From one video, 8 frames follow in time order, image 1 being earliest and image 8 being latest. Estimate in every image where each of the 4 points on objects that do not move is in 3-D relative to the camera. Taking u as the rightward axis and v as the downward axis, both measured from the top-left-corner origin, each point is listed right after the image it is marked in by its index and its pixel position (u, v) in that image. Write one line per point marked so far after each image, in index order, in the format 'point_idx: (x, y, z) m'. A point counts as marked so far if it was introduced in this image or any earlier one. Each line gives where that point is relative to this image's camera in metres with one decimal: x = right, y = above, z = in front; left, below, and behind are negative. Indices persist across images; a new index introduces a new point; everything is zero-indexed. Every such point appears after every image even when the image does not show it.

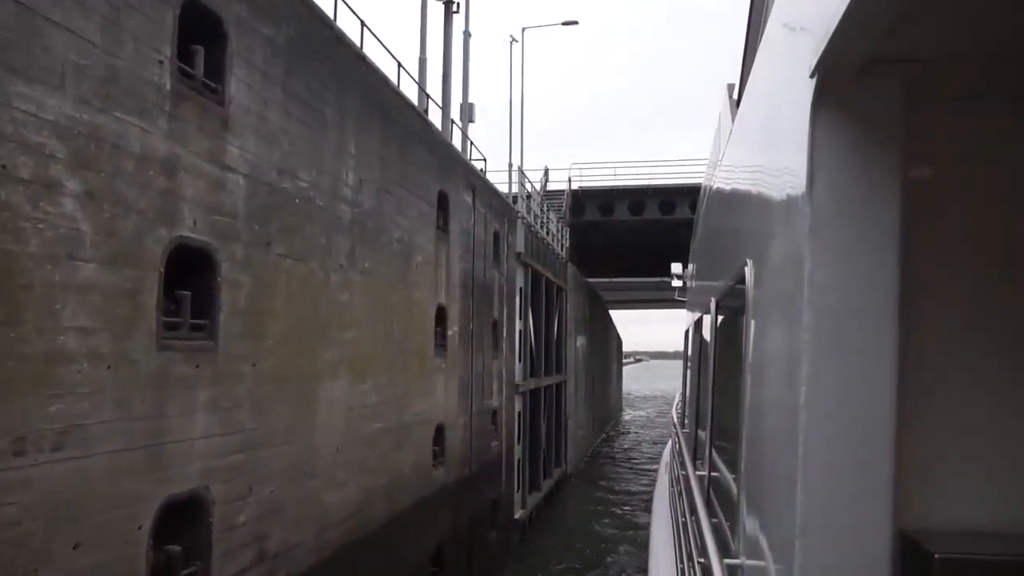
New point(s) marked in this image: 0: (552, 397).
0: (+0.8, -2.2, +18.3) m
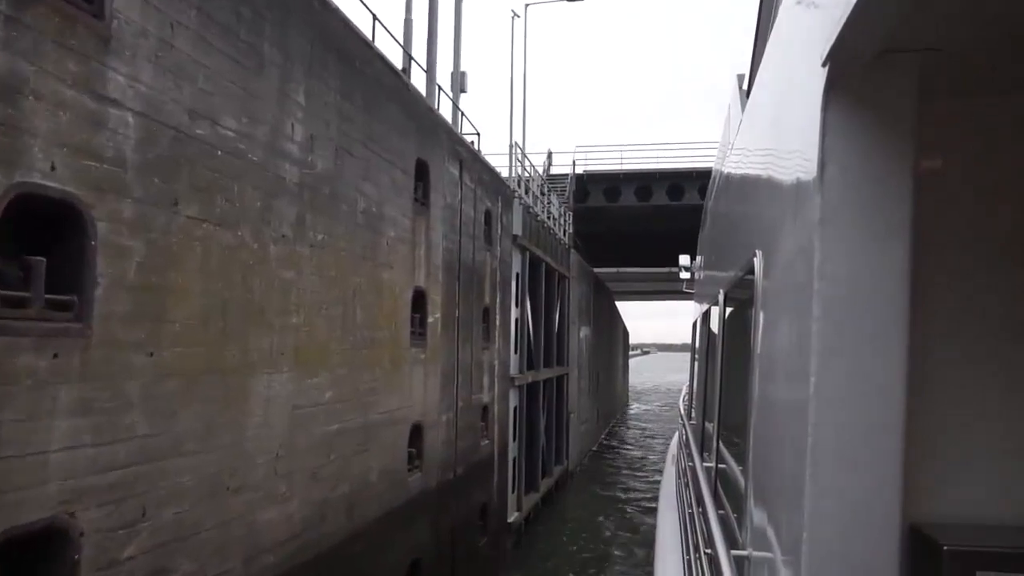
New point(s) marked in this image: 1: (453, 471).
0: (+0.7, -1.9, +17.3) m
1: (-0.6, -1.8, +9.3) m
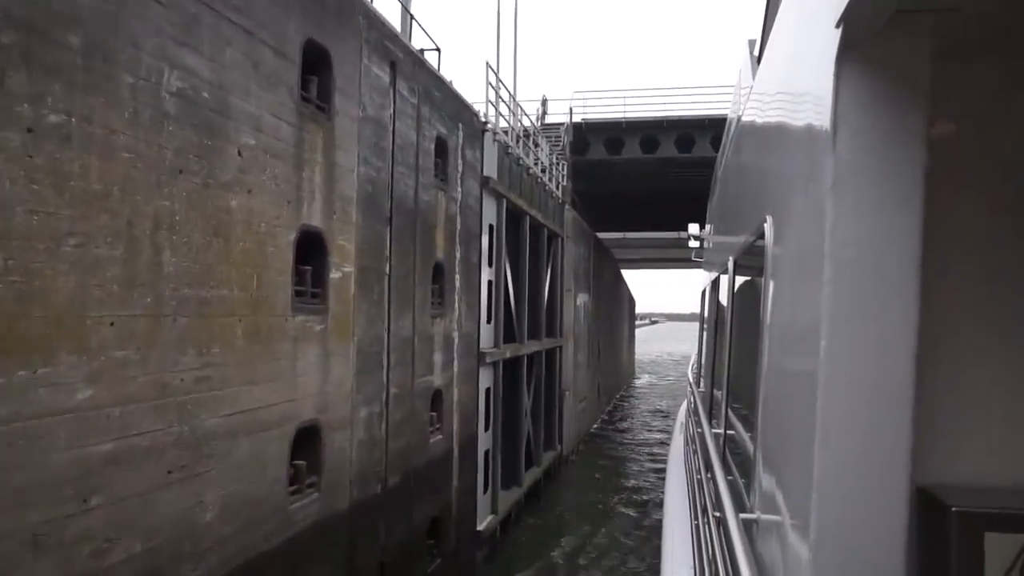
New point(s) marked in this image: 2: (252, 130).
0: (+0.4, -1.3, +14.9) m
1: (-1.0, -1.4, +6.8) m
2: (-1.3, +0.8, +4.7) m
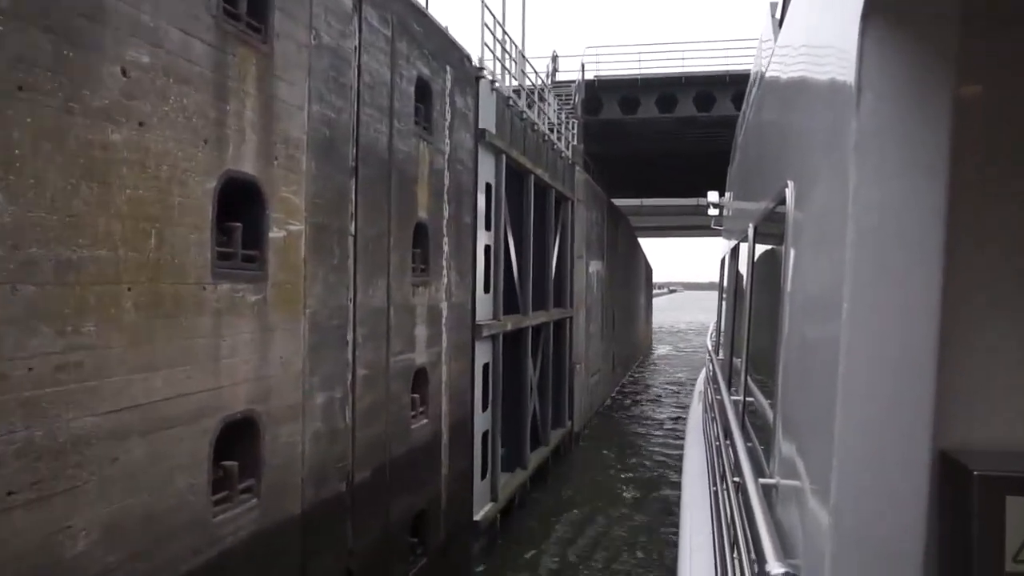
0: (+0.5, -0.8, +13.8) m
1: (-1.0, -1.2, +5.9) m
2: (-1.4, +1.0, +3.7) m
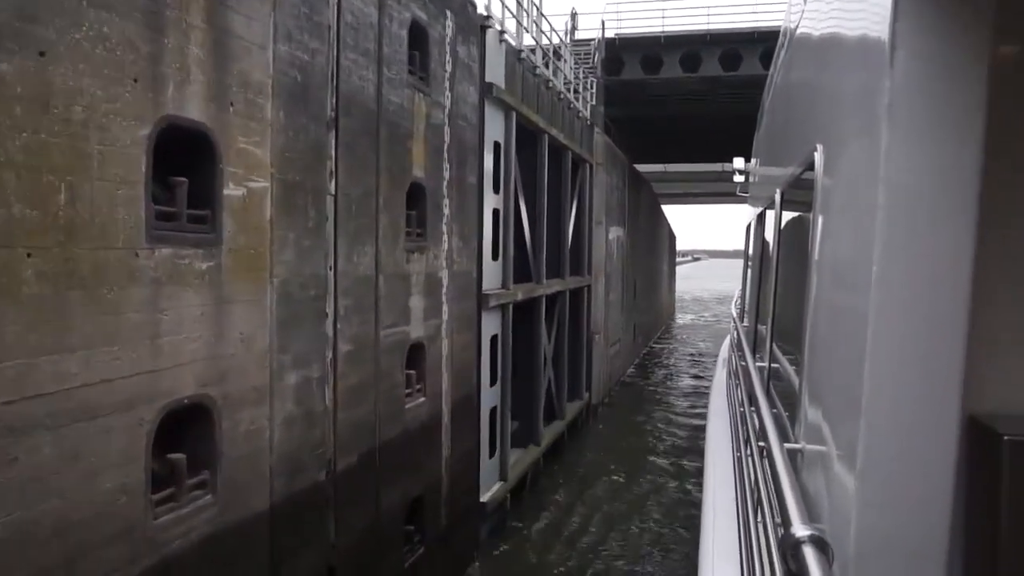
0: (+0.7, -0.3, +13.2) m
1: (-1.0, -1.0, +5.3) m
2: (-1.5, +1.1, +3.0) m
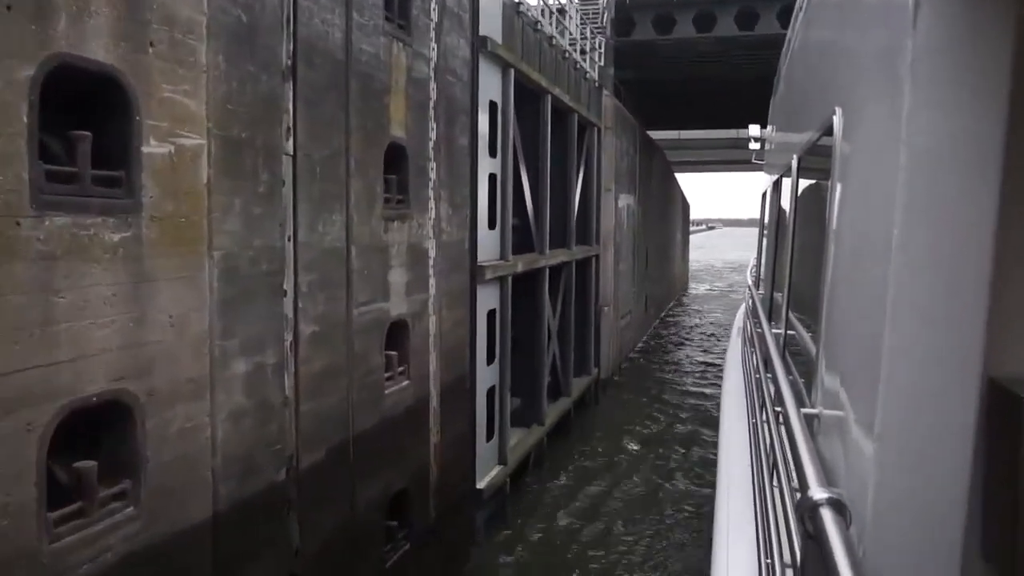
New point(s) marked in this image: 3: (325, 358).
0: (+0.8, +0.1, +12.5) m
1: (-1.1, -0.8, +4.7) m
2: (-1.6, +1.1, +2.4) m
3: (-1.0, -0.4, +5.0) m
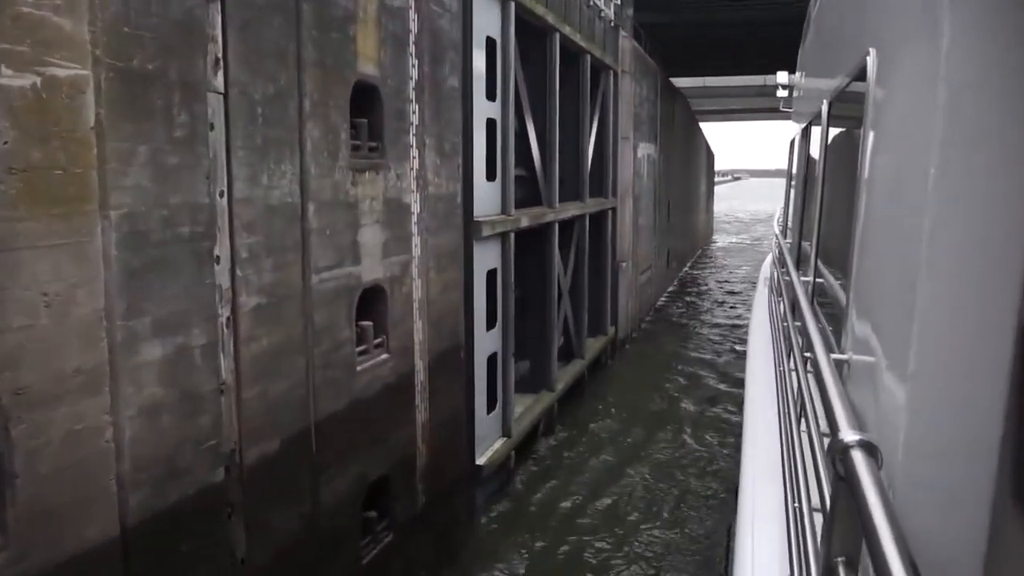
0: (+0.9, +0.7, +11.7) m
1: (-1.2, -0.7, +3.9) m
2: (-1.8, +1.2, +1.6) m
3: (-1.1, -0.2, +4.2) m
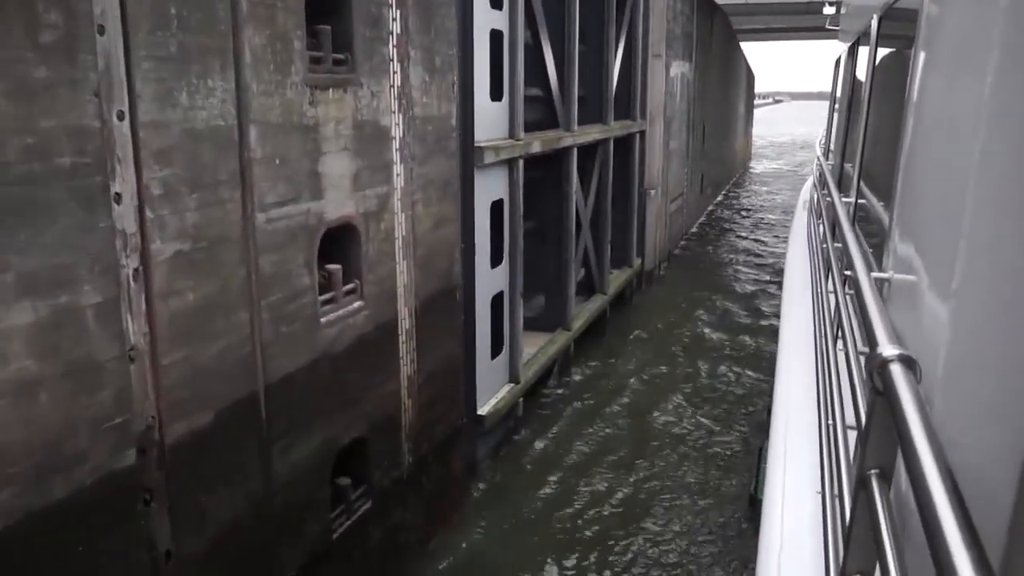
0: (+1.1, +1.5, +10.8) m
1: (-1.3, -0.5, +3.3) m
2: (-2.0, +1.2, +0.8) m
3: (-1.2, 0.0, +3.5) m
